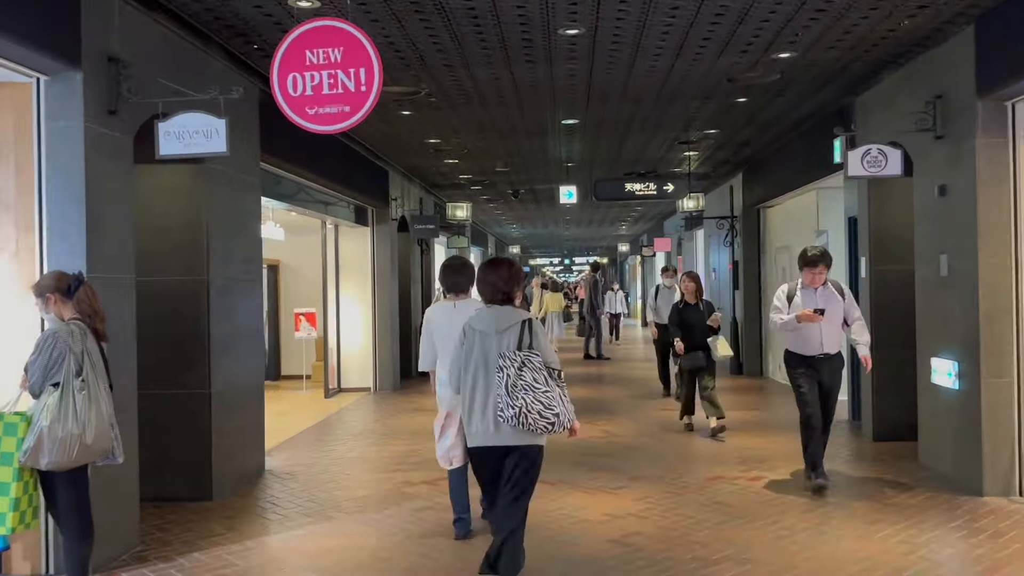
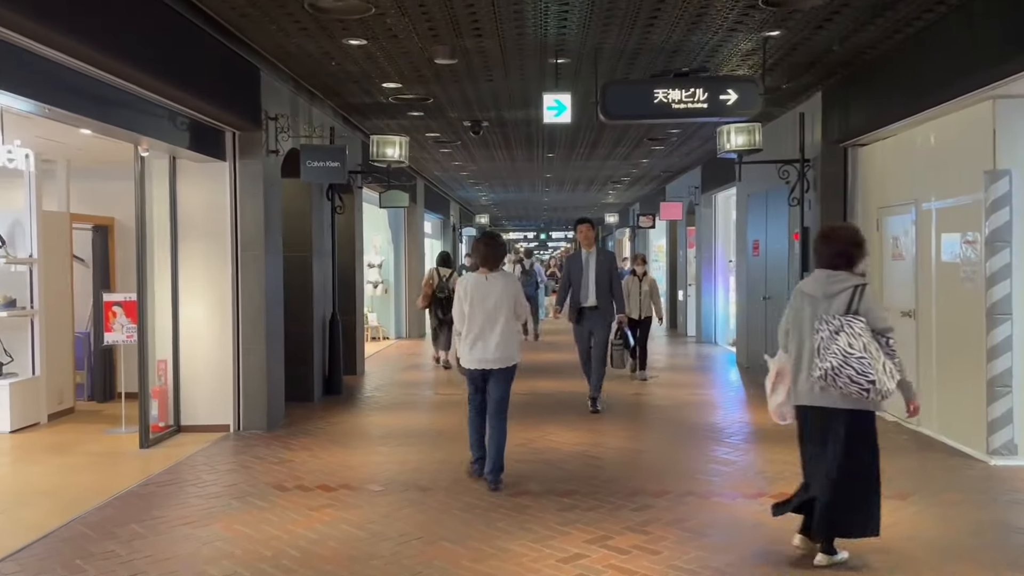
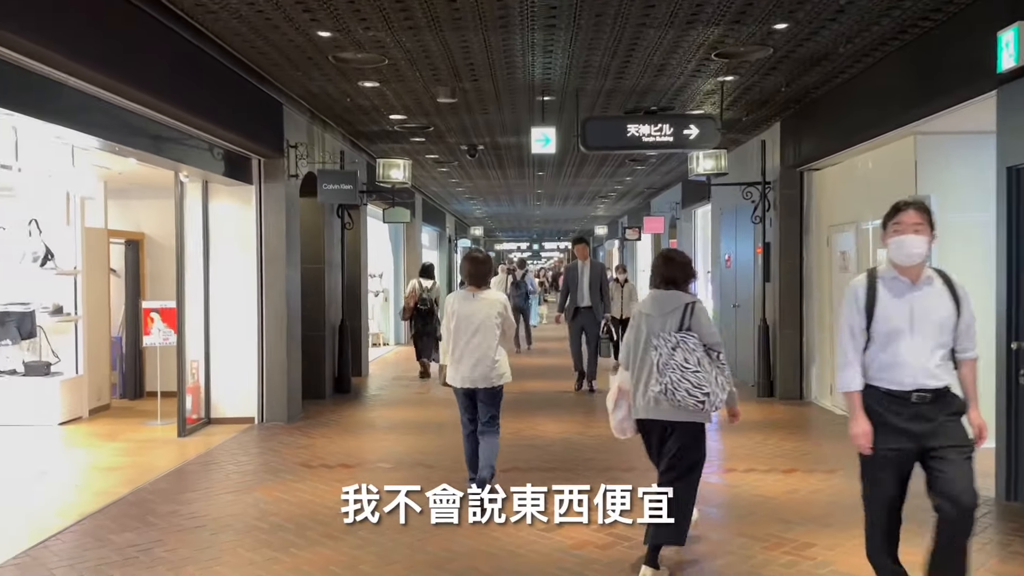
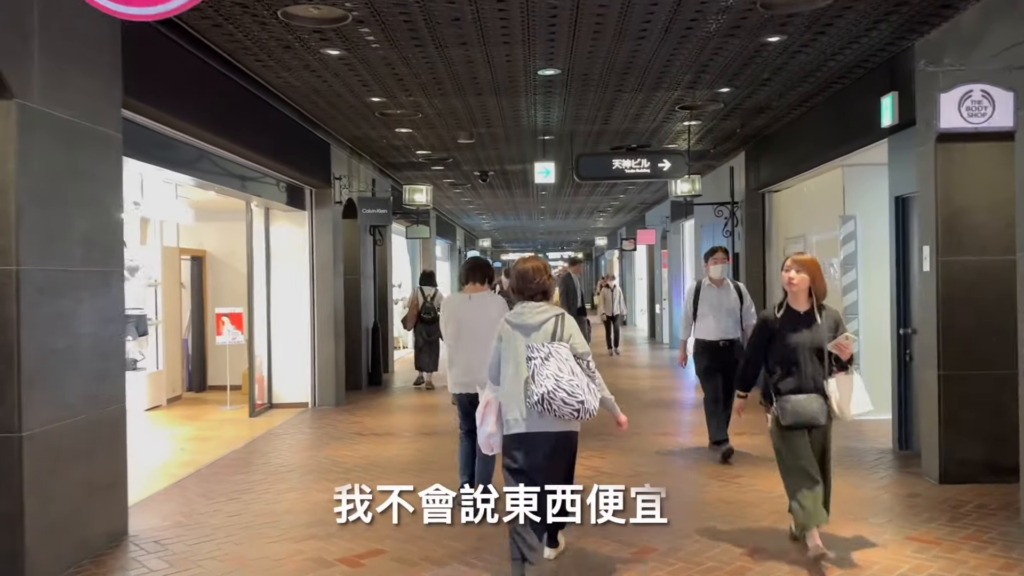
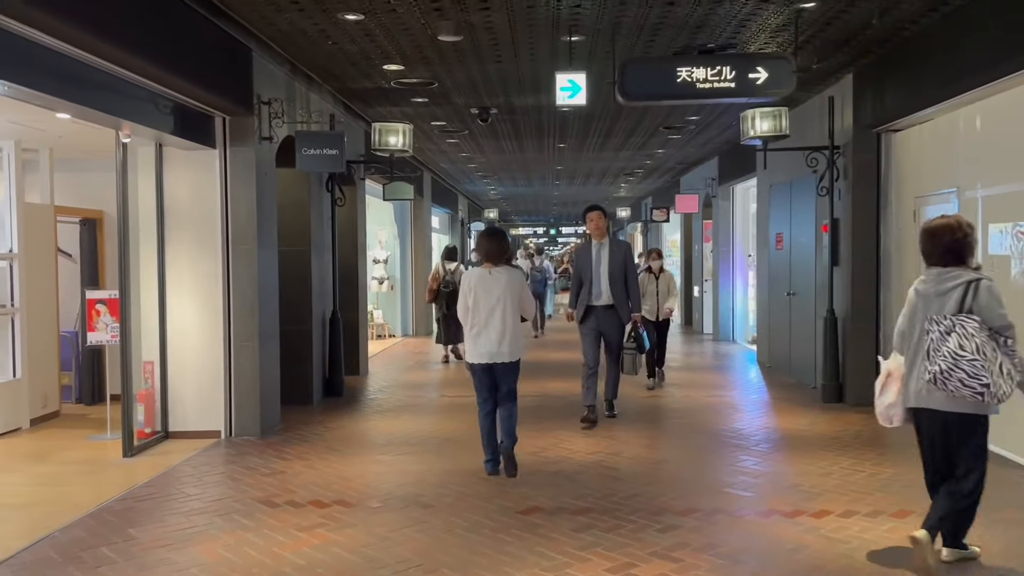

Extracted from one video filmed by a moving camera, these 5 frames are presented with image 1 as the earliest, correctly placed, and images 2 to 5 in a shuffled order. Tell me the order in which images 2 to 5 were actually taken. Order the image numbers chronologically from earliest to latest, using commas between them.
4, 3, 2, 5
